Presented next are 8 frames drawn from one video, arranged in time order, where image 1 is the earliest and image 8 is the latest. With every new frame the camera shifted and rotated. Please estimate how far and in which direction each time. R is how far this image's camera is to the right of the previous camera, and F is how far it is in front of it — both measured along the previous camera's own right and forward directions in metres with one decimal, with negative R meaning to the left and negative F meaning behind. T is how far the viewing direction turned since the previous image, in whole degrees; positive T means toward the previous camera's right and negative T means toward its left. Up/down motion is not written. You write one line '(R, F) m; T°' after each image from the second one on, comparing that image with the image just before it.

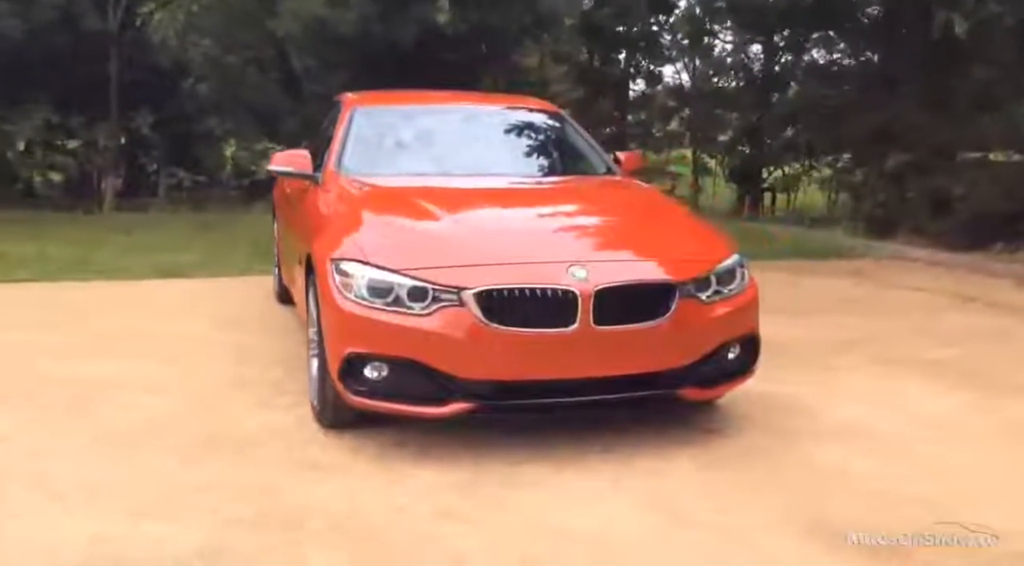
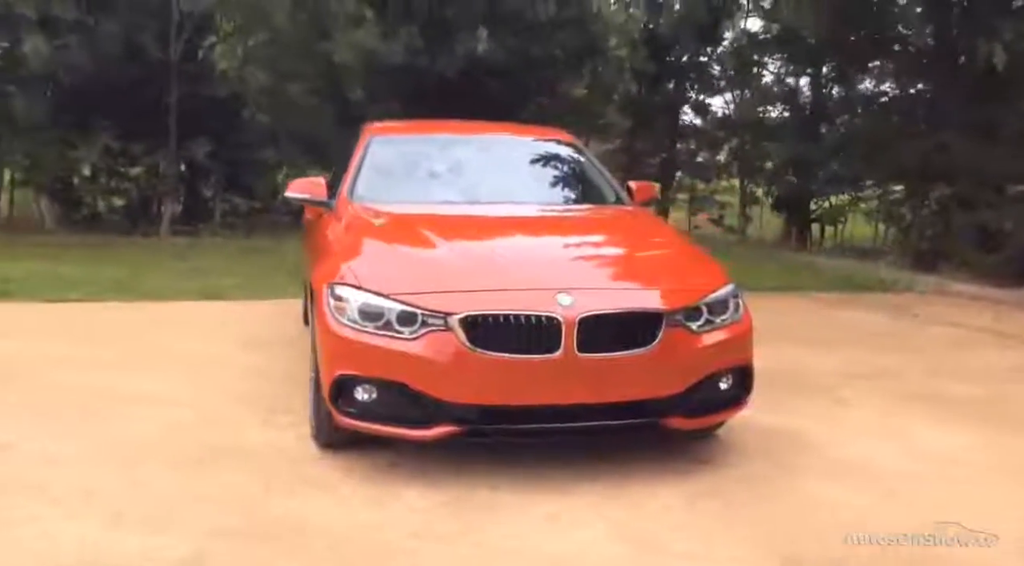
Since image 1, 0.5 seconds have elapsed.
(+0.3, -0.1) m; -4°
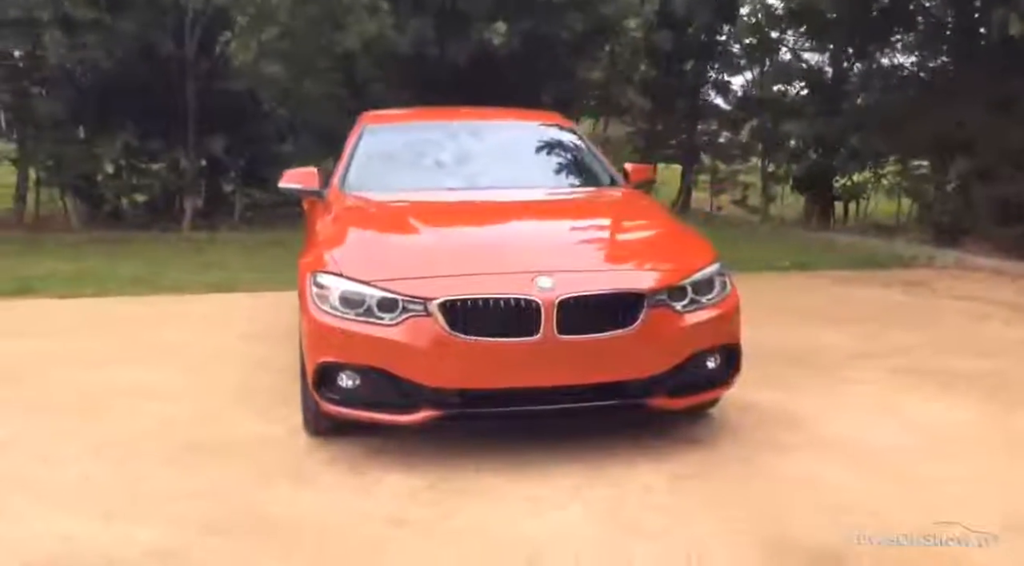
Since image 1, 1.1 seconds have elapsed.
(+0.2, 0.0) m; -2°
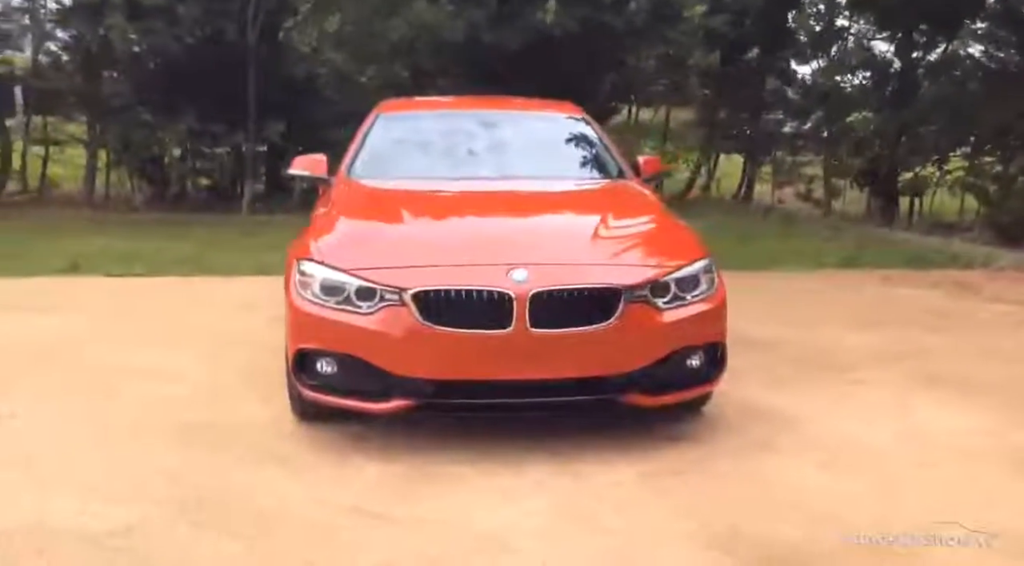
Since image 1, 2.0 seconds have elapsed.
(+0.4, 0.0) m; -5°
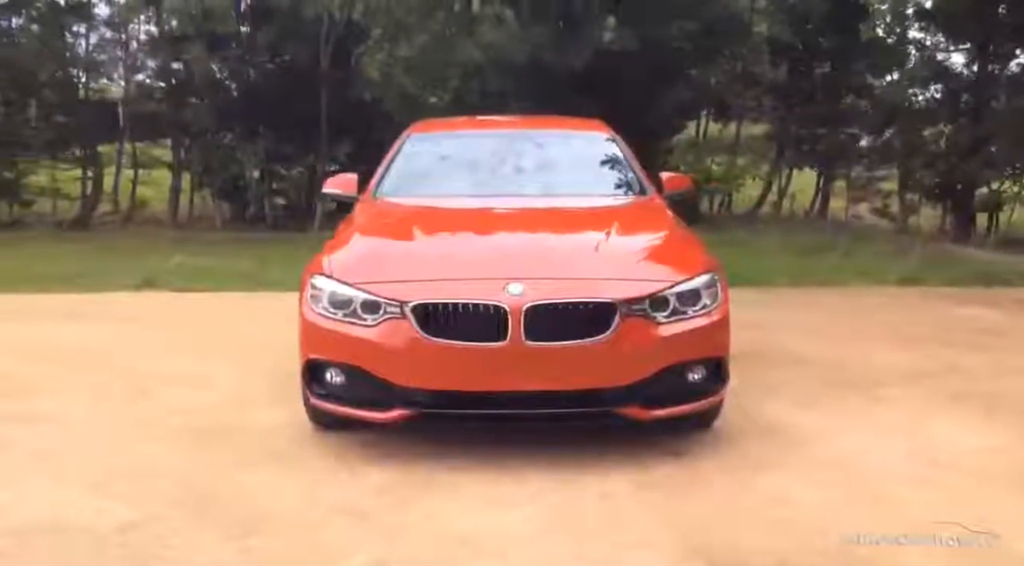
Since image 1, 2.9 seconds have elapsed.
(+0.3, -0.1) m; -5°
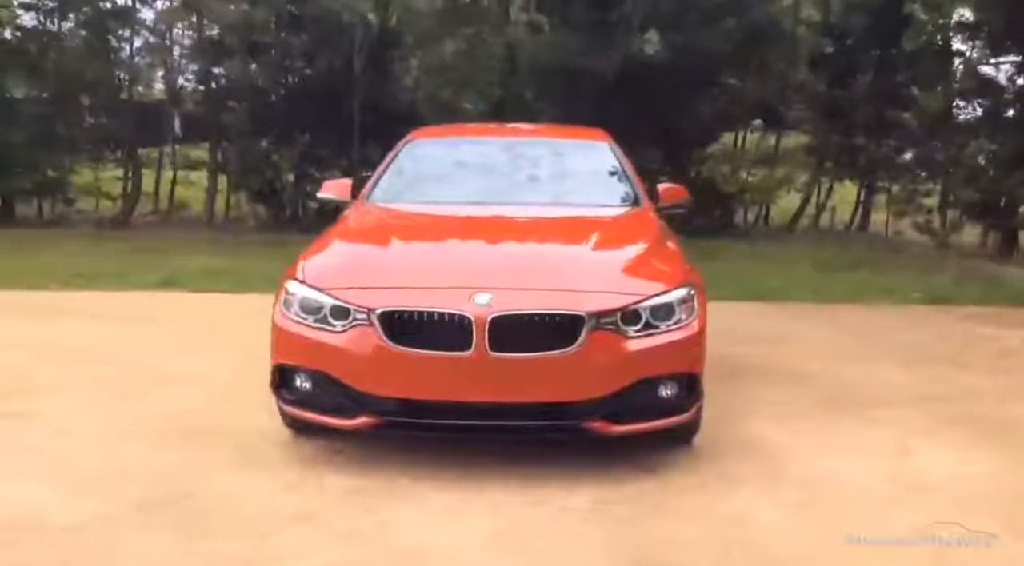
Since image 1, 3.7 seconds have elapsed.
(+0.3, 0.0) m; -3°
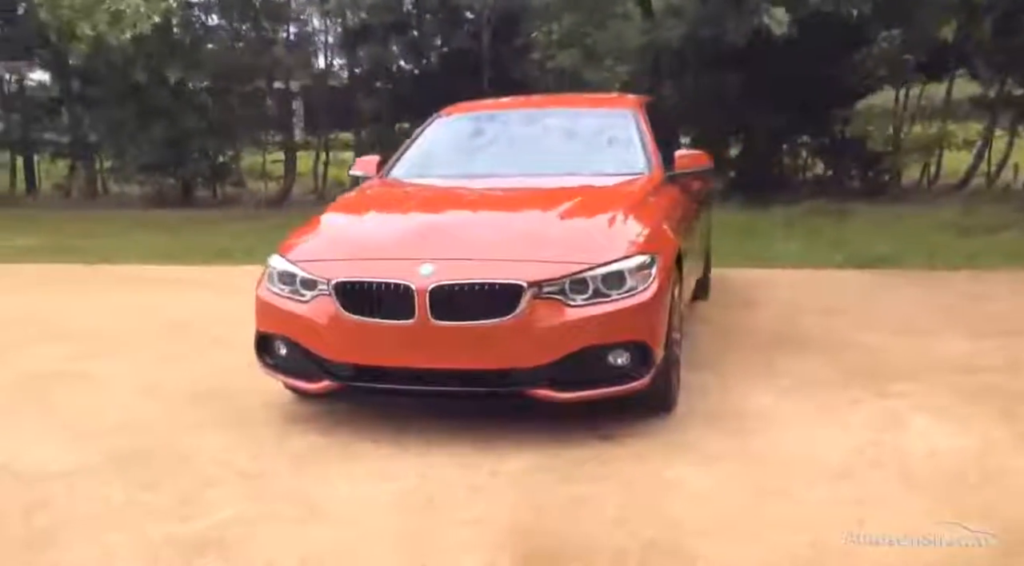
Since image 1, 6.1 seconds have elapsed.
(+0.9, 0.0) m; -12°
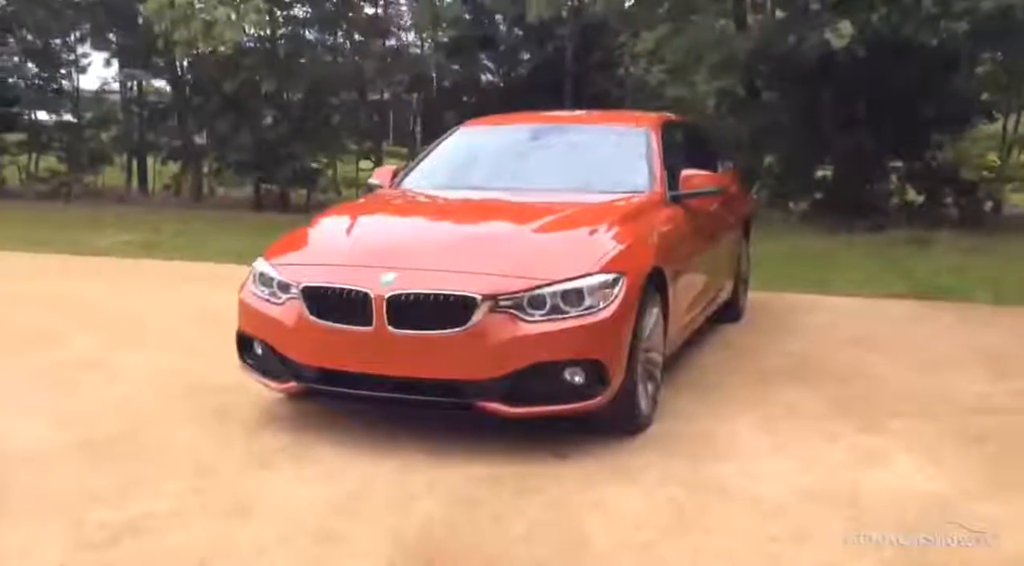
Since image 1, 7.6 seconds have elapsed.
(+0.6, 0.0) m; -7°
